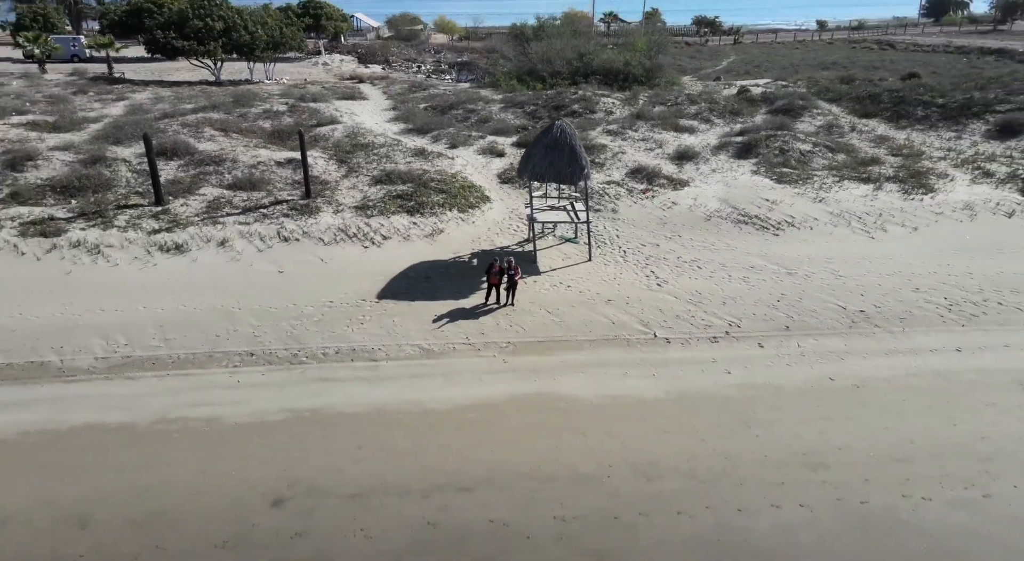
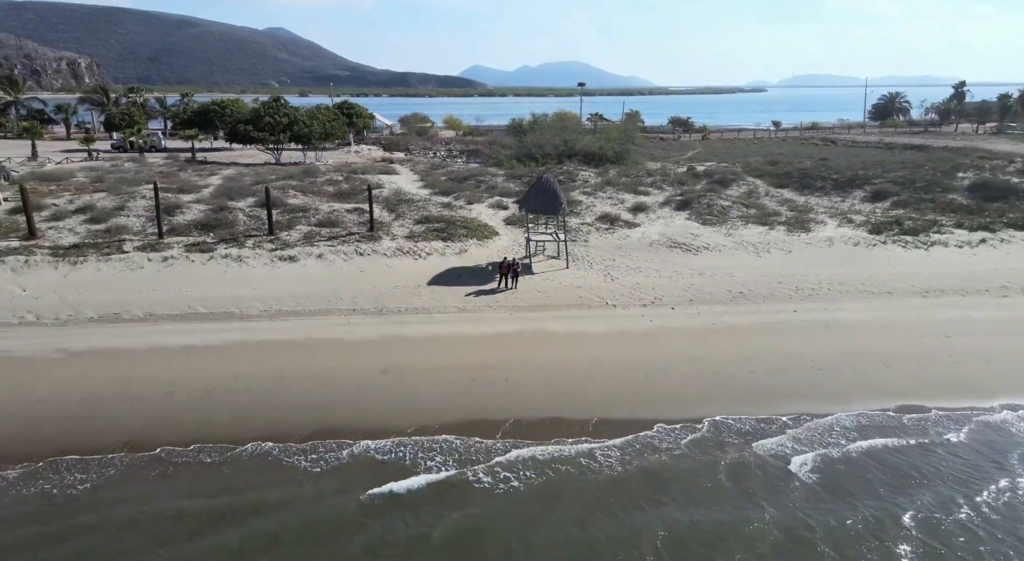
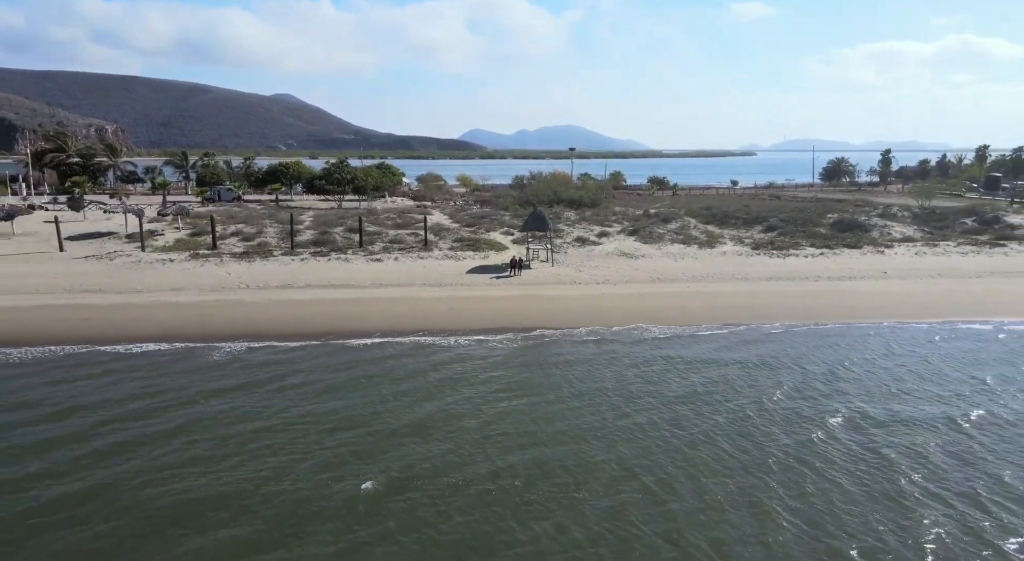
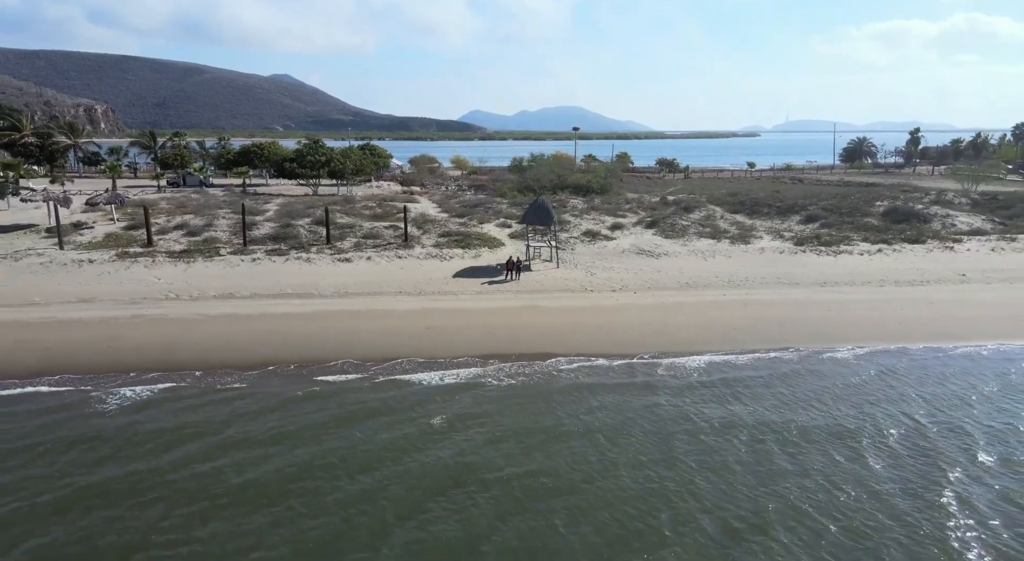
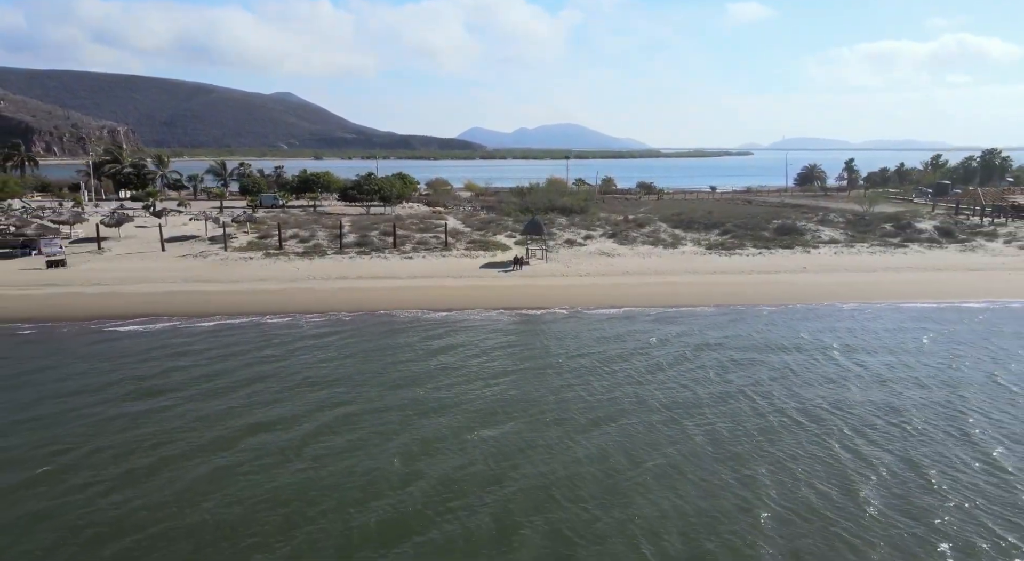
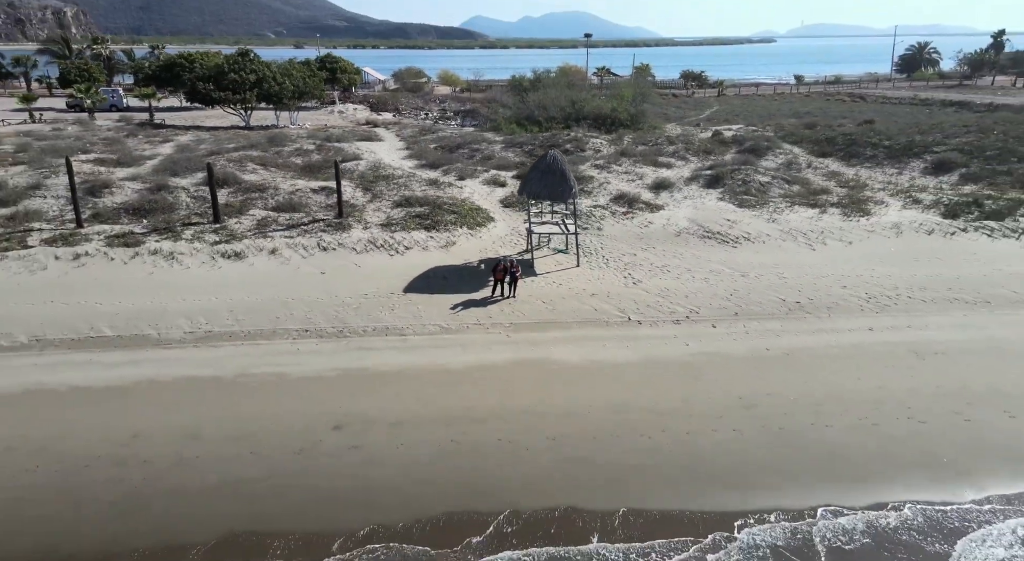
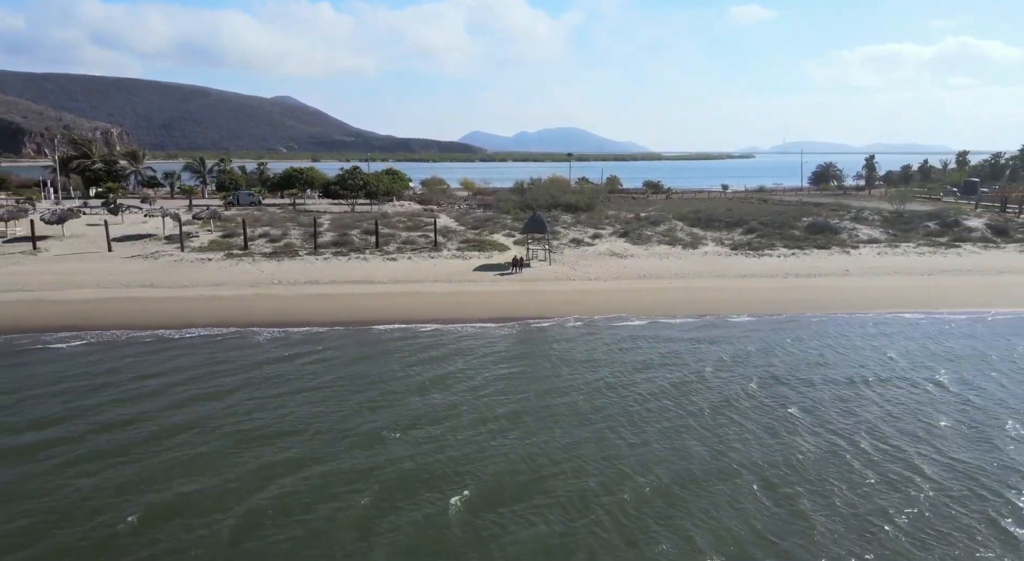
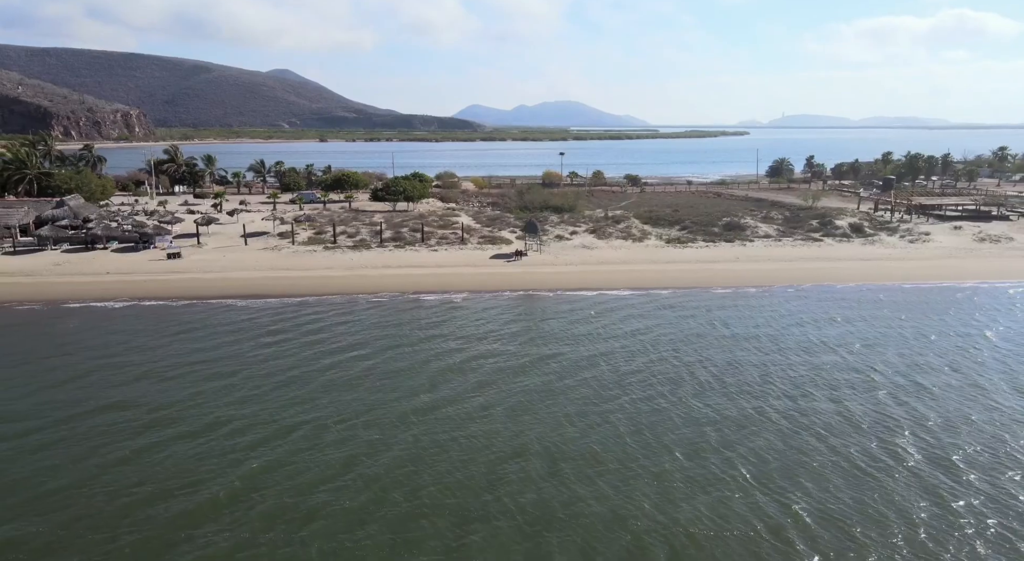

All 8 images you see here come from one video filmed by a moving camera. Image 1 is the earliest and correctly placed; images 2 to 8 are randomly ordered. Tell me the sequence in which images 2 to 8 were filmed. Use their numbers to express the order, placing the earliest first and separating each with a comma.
6, 2, 4, 3, 7, 5, 8
